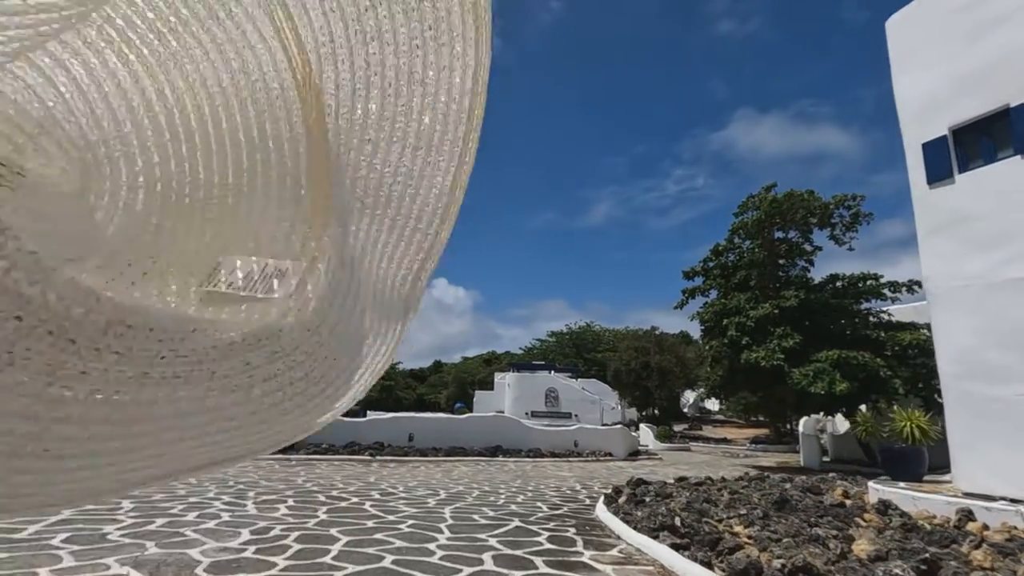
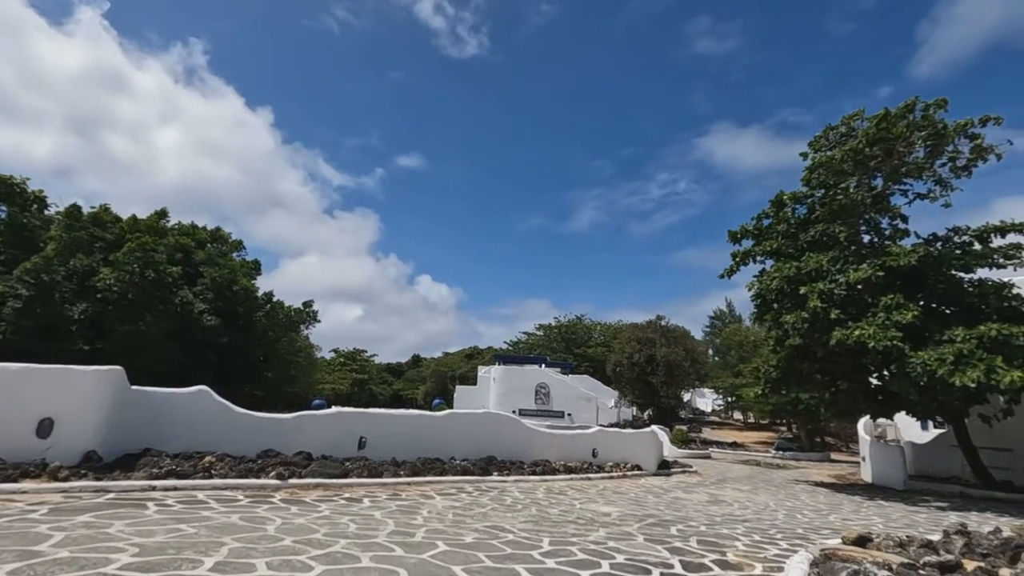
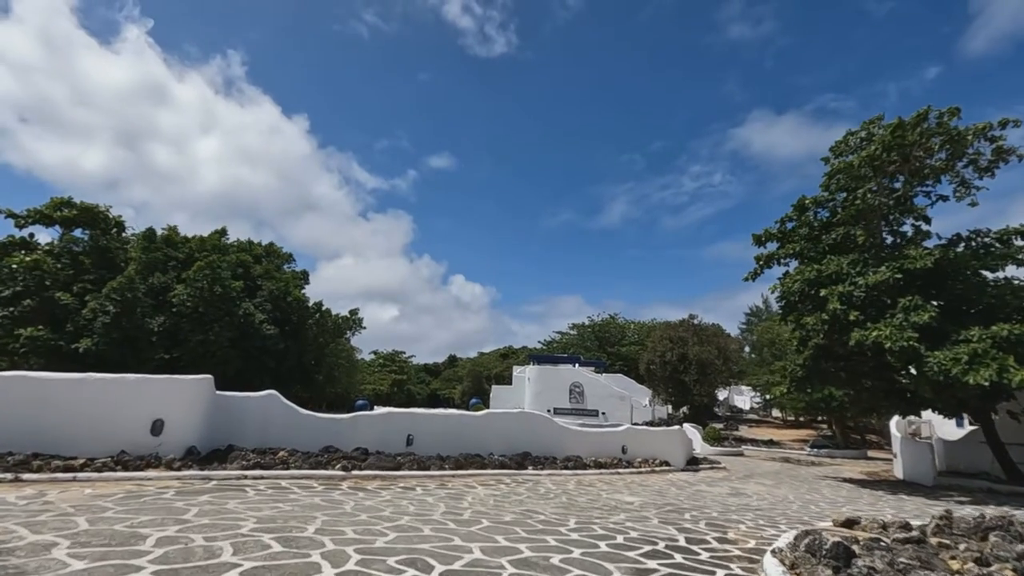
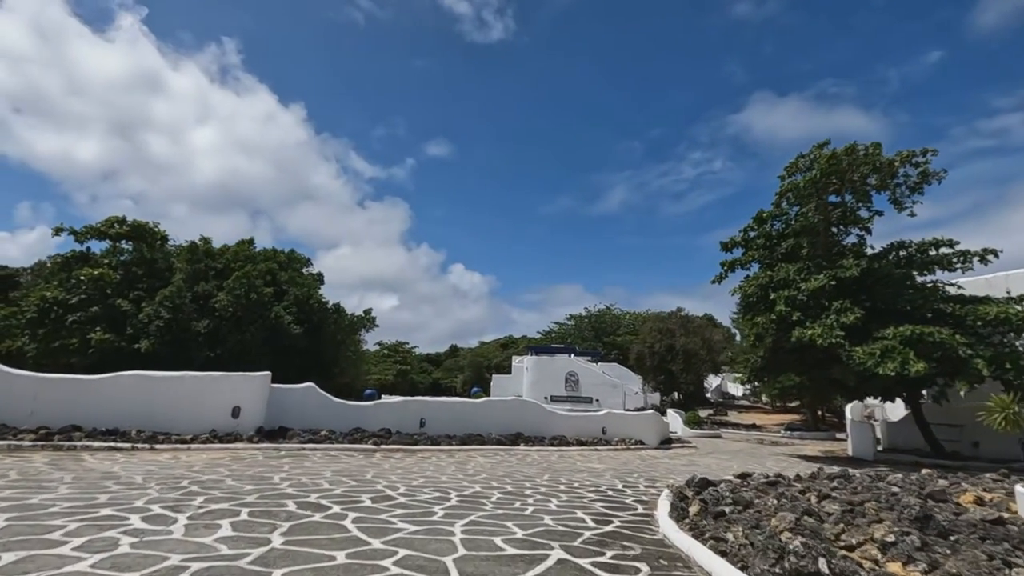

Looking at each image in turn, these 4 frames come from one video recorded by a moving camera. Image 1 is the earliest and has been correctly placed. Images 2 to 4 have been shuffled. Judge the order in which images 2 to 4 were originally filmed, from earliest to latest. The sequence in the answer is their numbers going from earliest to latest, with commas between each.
4, 3, 2
